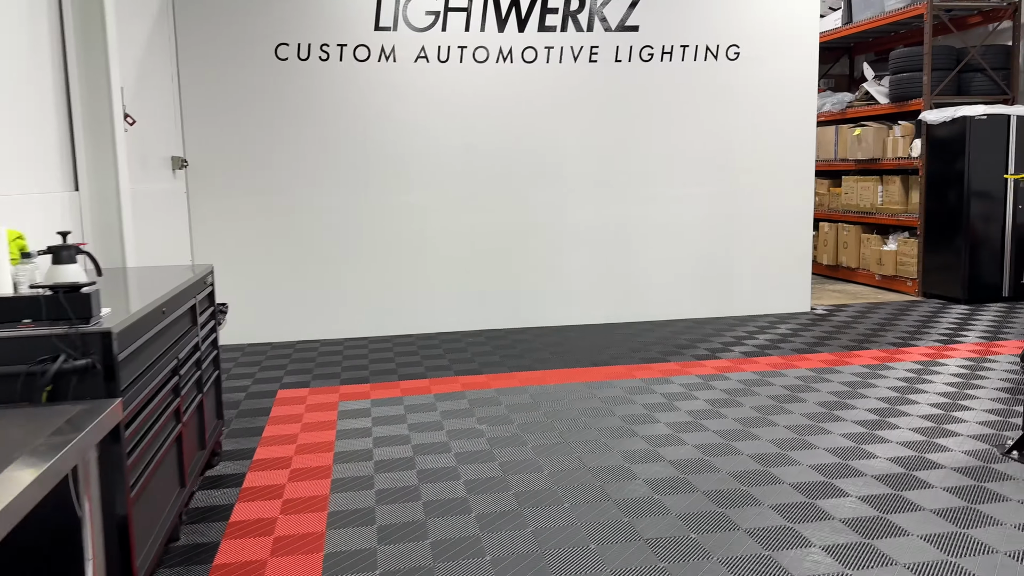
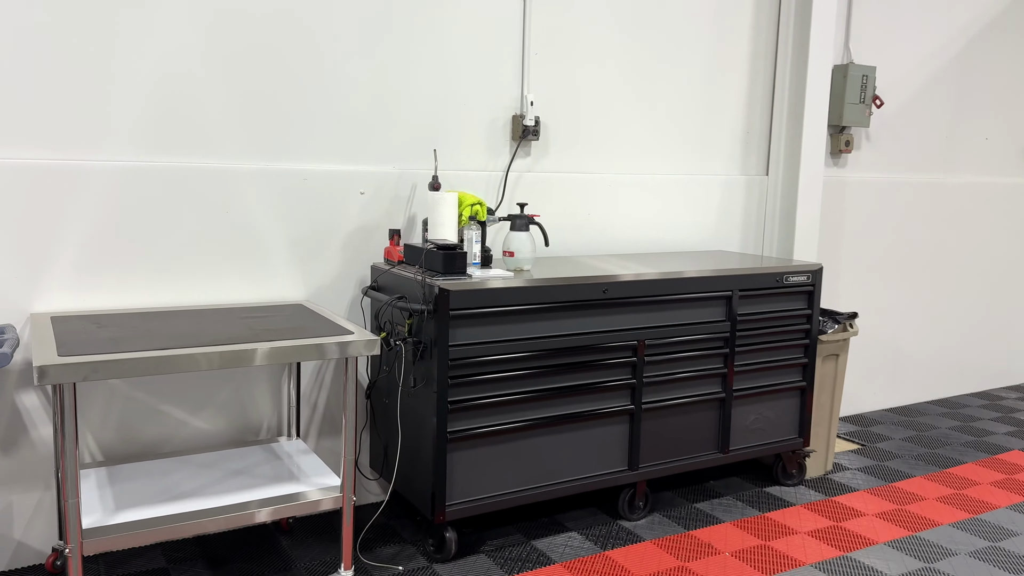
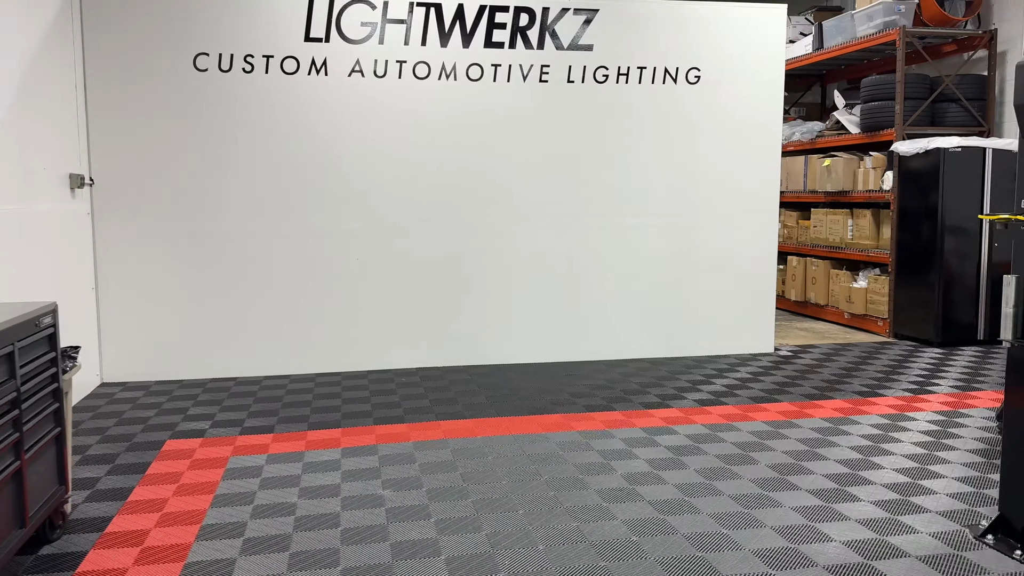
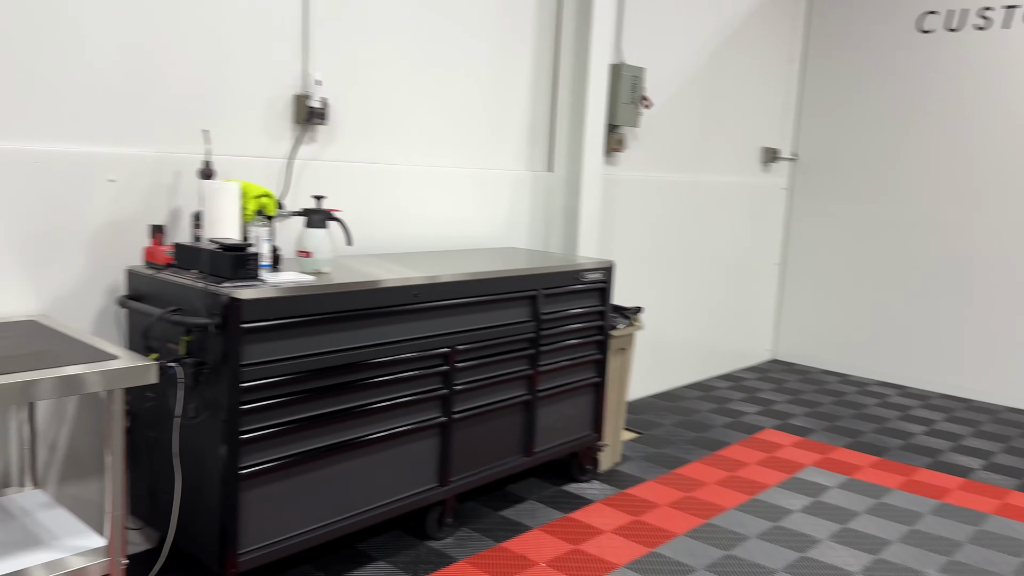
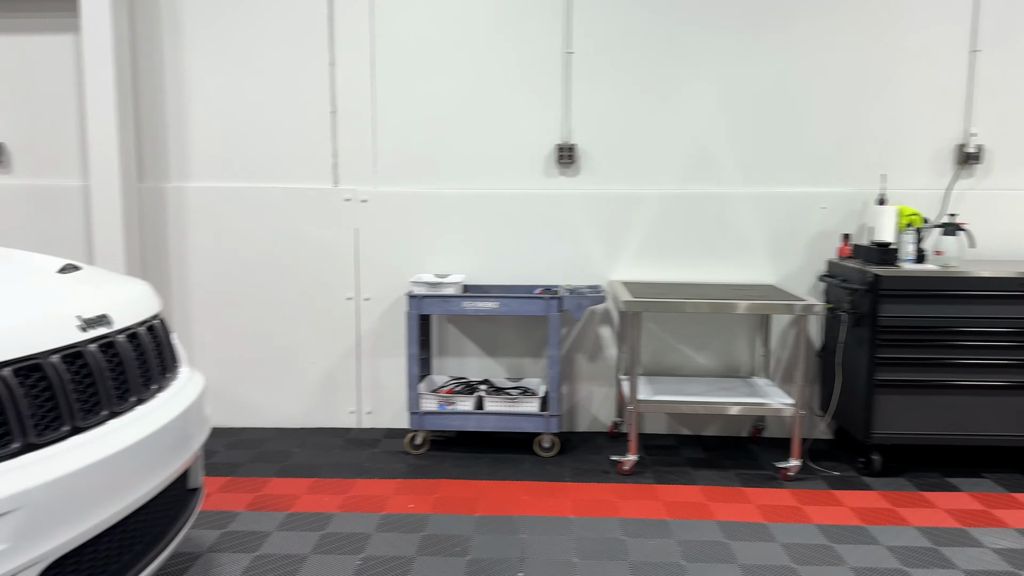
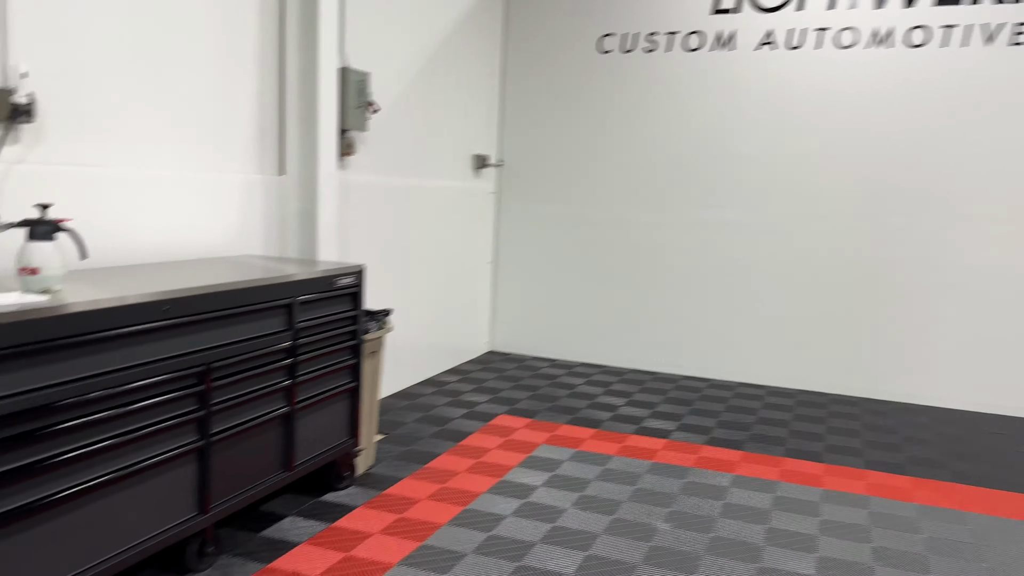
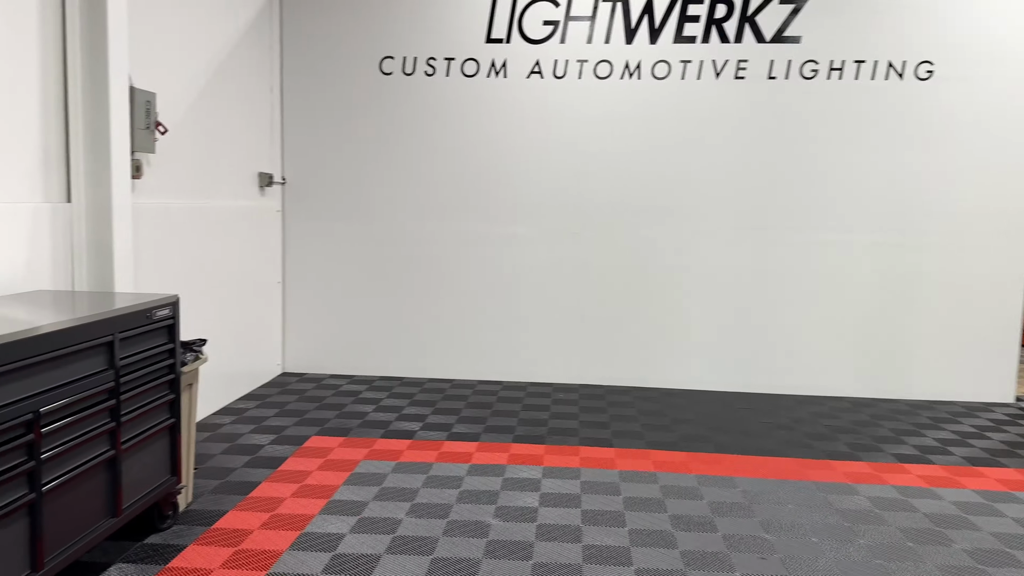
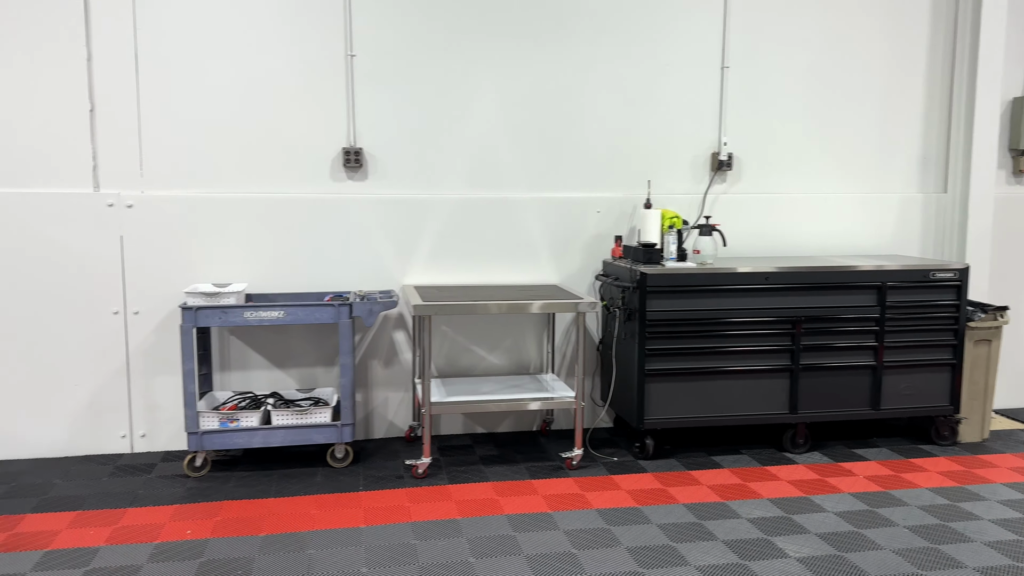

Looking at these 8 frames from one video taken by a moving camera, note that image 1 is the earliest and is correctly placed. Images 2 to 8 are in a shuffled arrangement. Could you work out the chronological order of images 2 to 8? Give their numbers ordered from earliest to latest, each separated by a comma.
3, 7, 6, 4, 2, 8, 5
